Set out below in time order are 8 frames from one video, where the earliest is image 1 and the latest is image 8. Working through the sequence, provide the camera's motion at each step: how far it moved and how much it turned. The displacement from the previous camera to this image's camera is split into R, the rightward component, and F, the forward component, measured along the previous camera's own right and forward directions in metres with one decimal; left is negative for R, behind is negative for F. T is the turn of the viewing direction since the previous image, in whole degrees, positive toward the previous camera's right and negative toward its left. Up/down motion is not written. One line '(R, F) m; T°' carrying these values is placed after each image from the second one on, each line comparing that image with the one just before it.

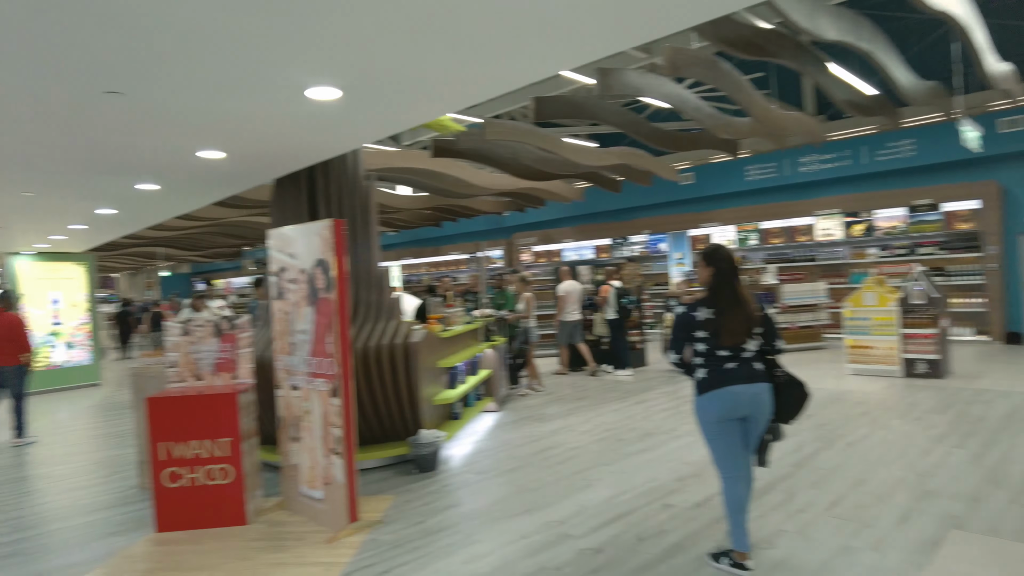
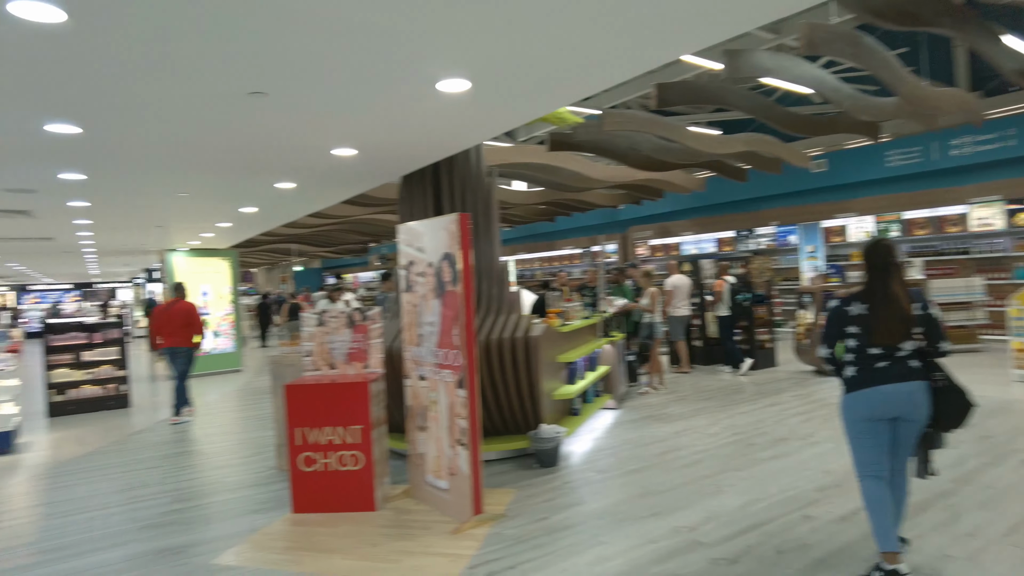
(-0.1, +0.1) m; -10°
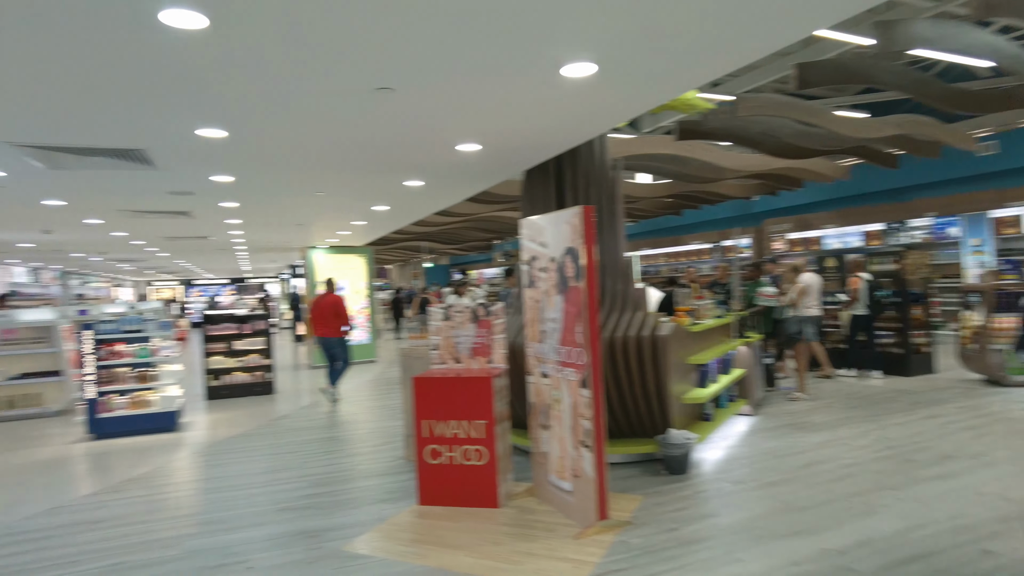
(0.0, +0.2) m; -11°
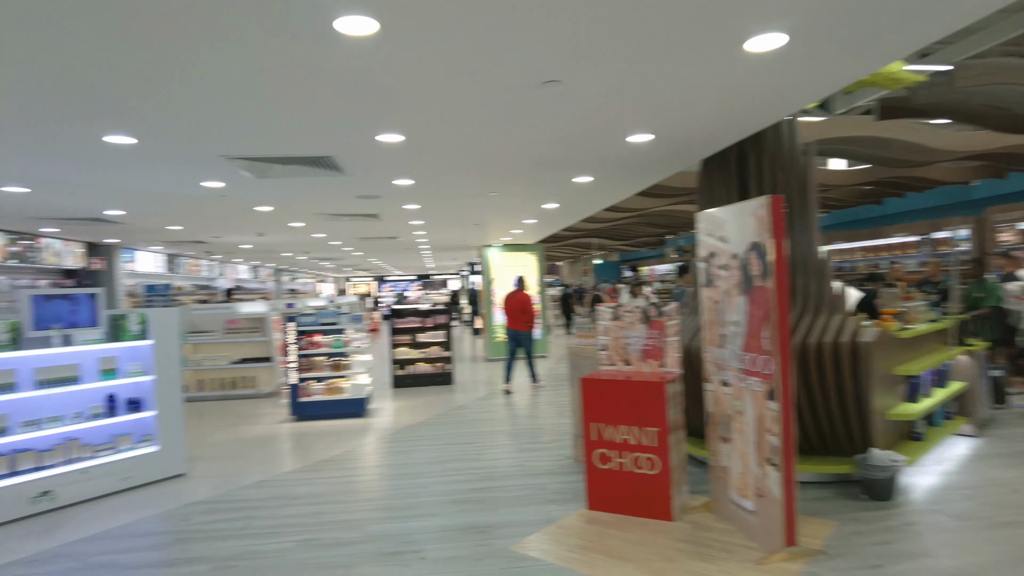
(0.0, +0.2) m; -15°
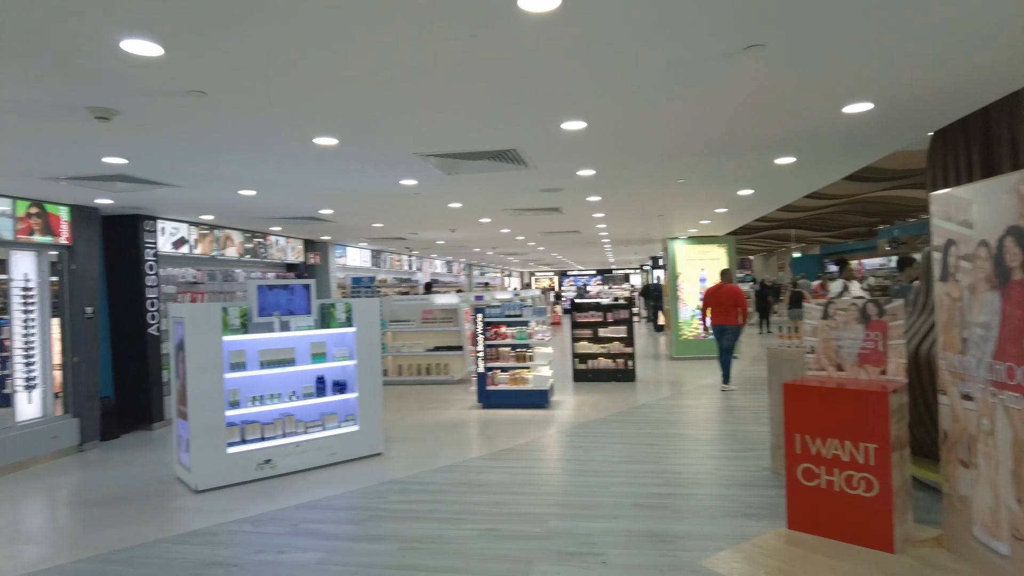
(0.0, +0.2) m; -16°
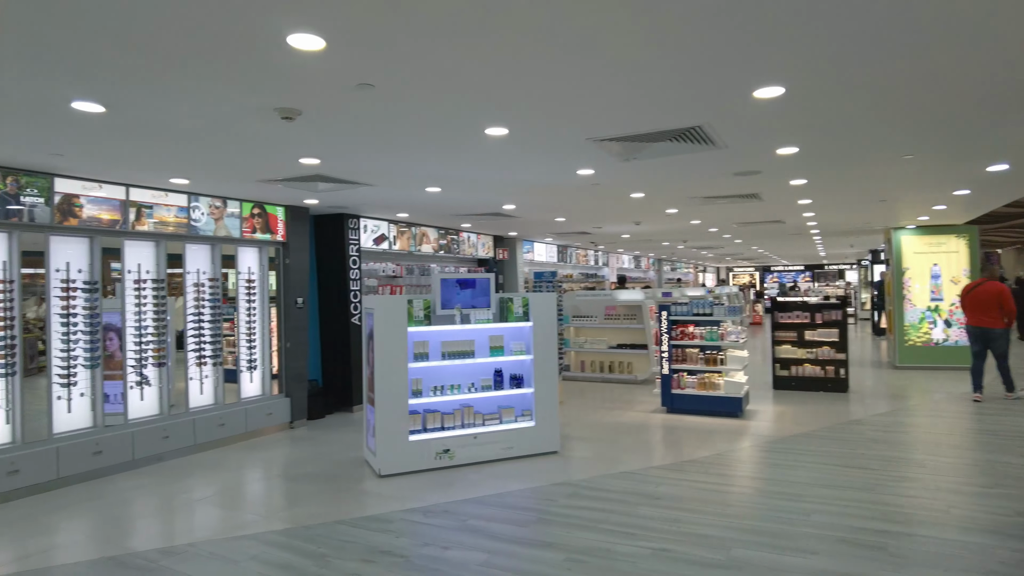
(+0.1, +0.3) m; -17°
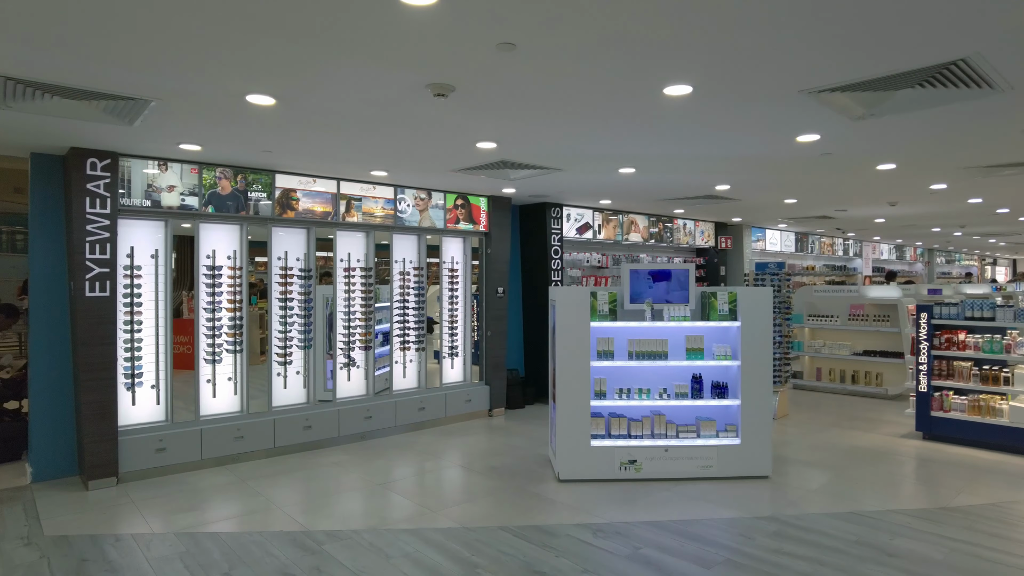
(+0.3, +0.6) m; -20°
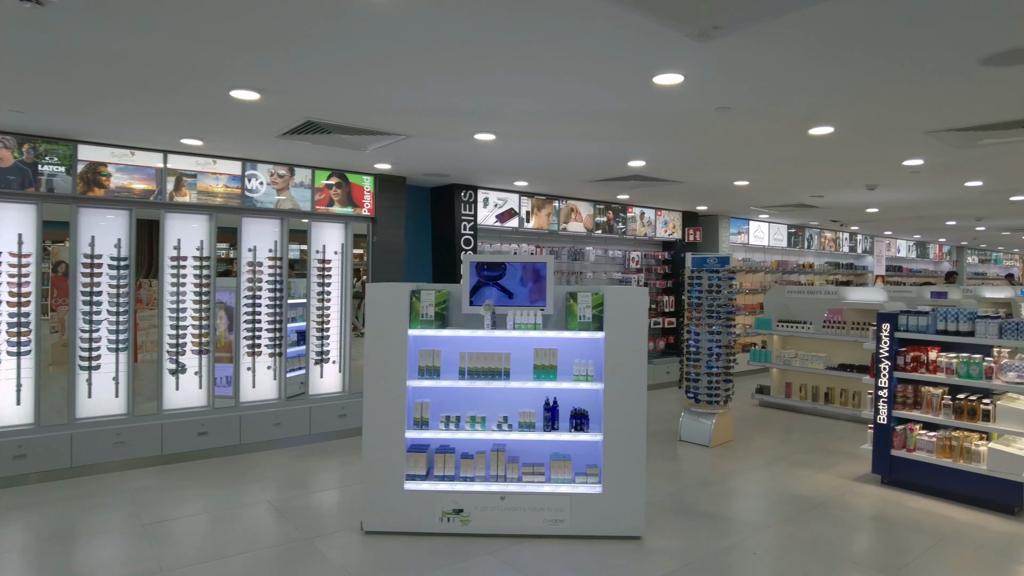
(+1.7, +1.3) m; -4°
